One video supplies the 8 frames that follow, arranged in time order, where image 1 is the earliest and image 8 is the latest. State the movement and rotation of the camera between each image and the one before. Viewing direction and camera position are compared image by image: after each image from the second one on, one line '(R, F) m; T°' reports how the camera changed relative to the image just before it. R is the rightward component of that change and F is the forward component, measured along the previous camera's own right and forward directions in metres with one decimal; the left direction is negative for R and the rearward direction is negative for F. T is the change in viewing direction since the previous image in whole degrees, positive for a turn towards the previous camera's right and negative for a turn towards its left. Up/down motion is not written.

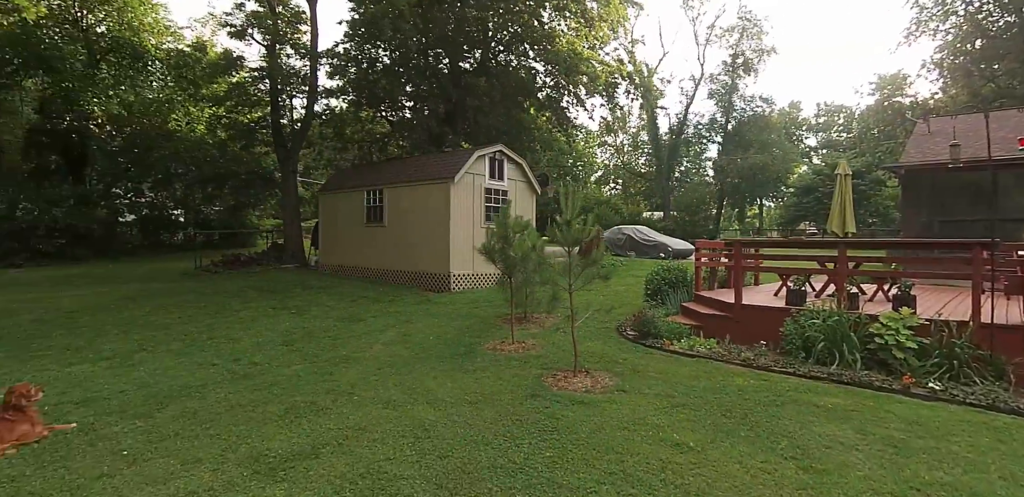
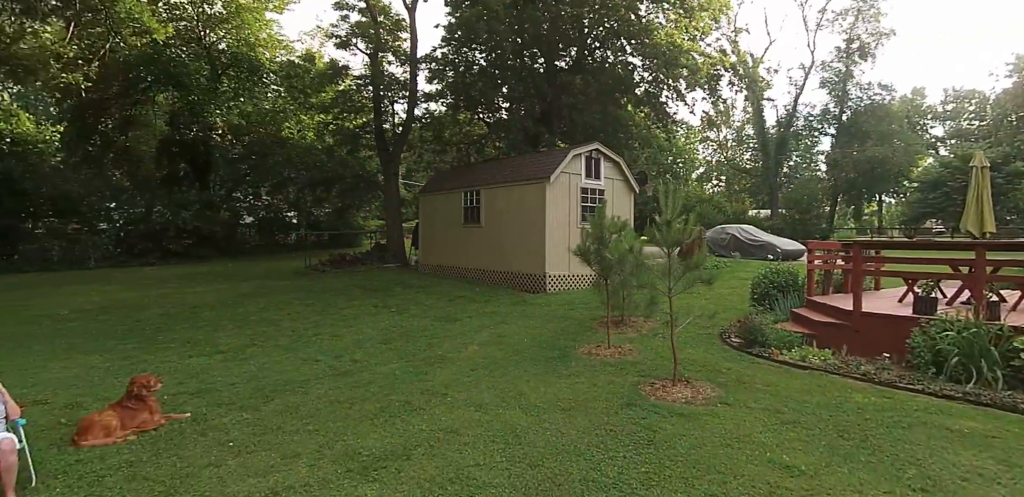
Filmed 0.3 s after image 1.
(0.0, +0.2) m; -10°
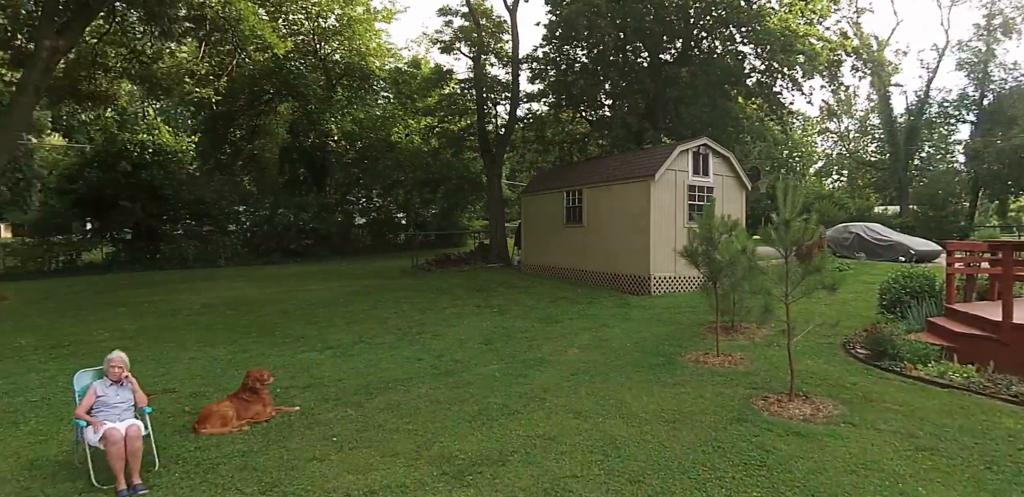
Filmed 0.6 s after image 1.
(0.0, +0.2) m; -10°
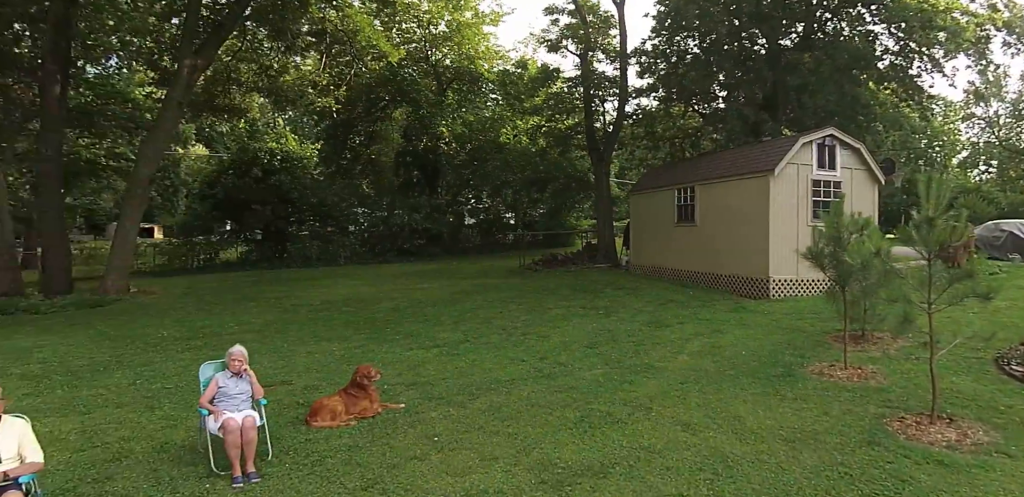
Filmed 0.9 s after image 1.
(0.0, +0.2) m; -10°
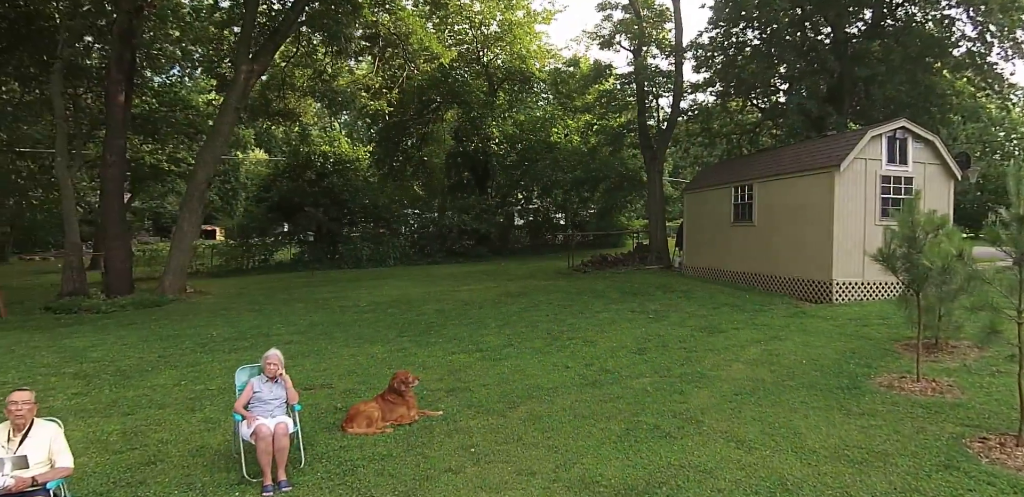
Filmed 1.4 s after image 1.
(+0.1, +0.3) m; -5°
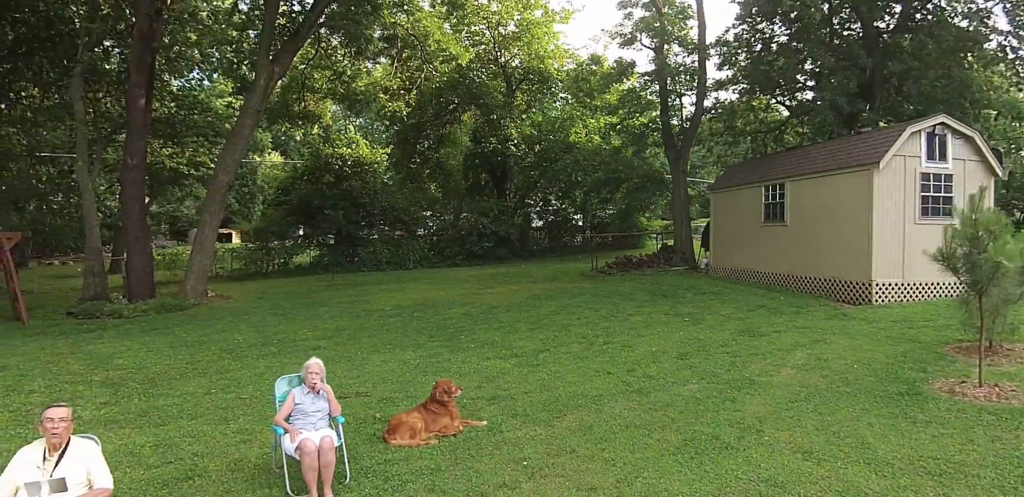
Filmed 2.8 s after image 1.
(-0.4, +0.2) m; -1°
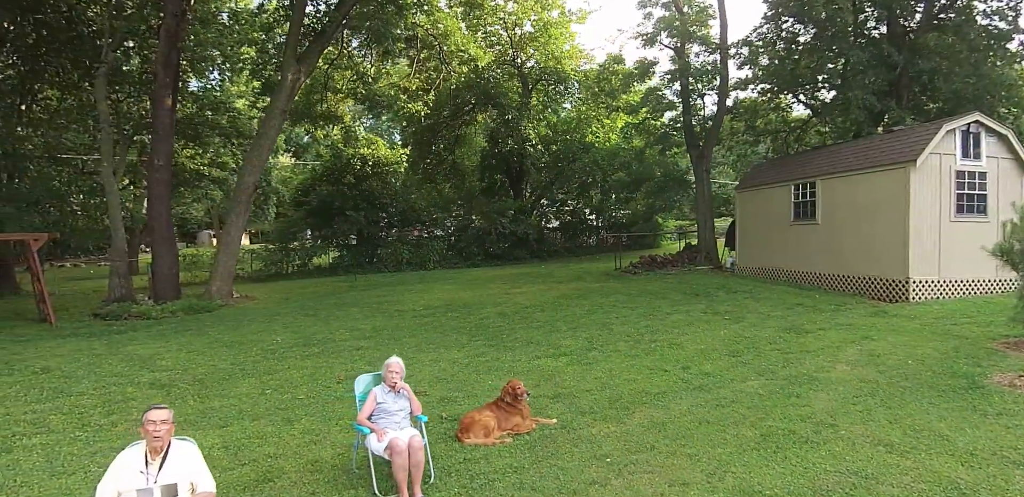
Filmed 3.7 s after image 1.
(-0.7, 0.0) m; +1°
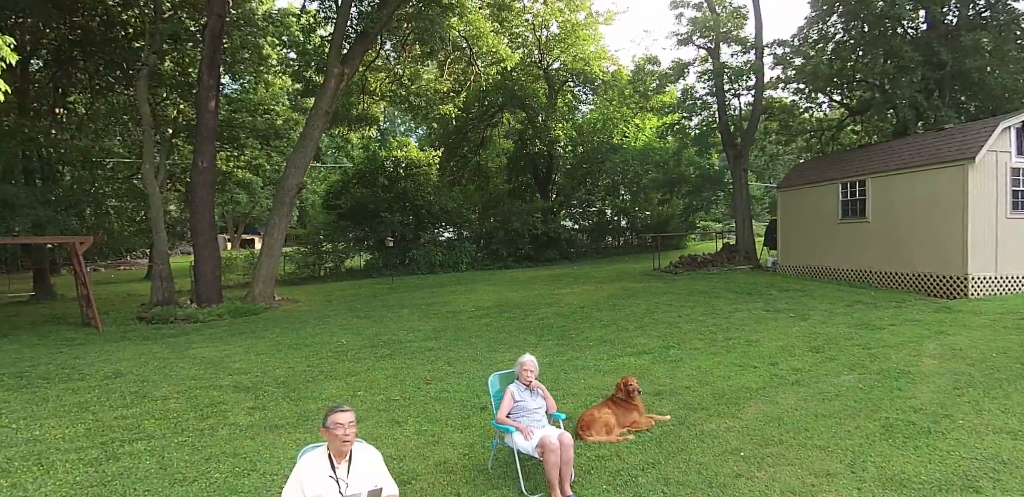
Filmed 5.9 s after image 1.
(-1.1, 0.0) m; +1°
